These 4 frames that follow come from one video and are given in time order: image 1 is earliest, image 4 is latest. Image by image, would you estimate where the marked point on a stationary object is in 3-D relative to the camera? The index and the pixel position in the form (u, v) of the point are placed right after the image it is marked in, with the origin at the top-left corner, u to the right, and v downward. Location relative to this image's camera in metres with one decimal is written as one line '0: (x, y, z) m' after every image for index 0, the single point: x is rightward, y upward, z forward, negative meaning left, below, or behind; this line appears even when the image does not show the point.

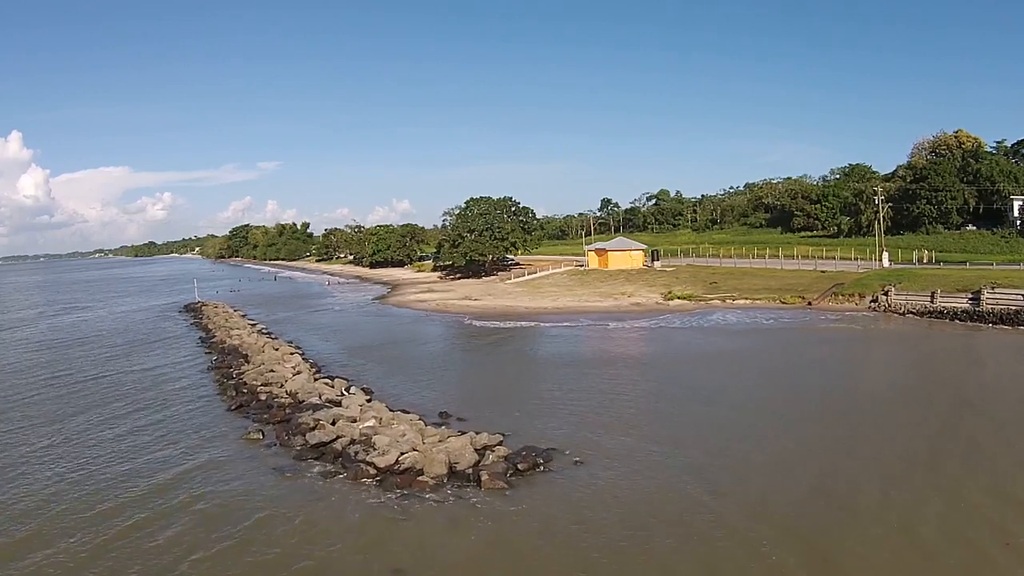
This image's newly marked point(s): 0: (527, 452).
0: (+0.4, -3.5, +14.8) m
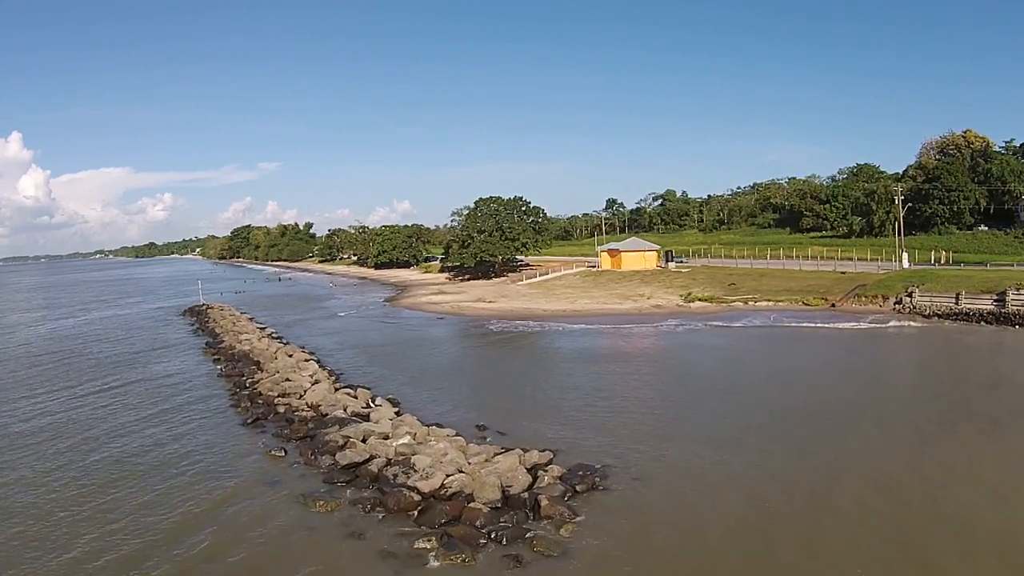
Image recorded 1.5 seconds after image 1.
0: (+1.4, -3.6, +13.5) m
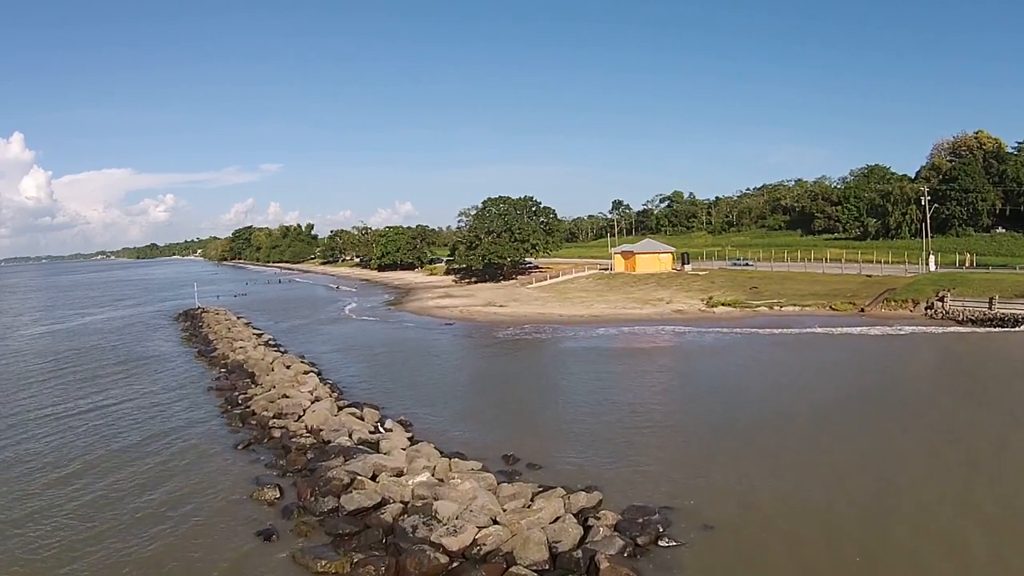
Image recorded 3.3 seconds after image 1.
0: (+2.0, -3.7, +11.3) m
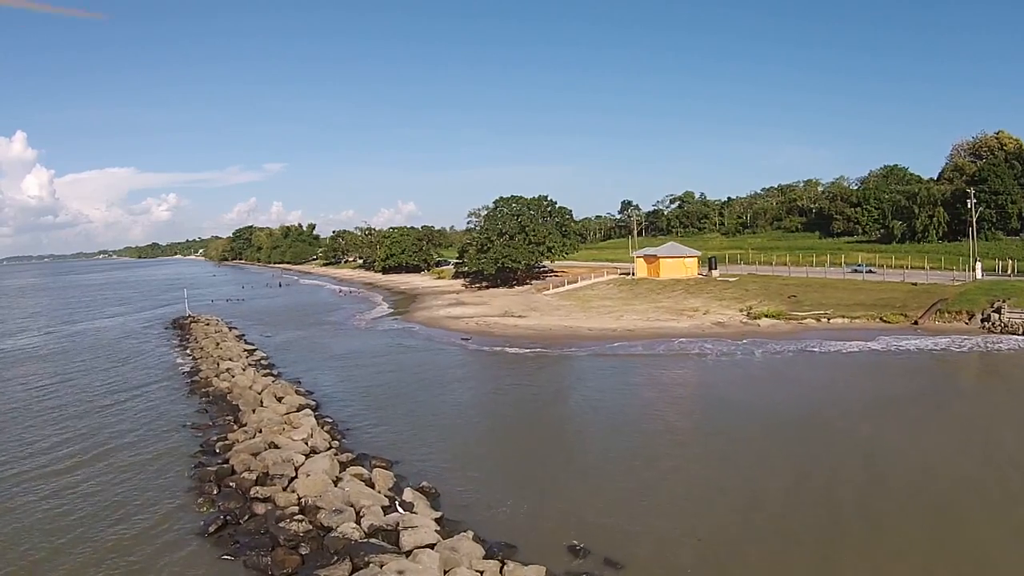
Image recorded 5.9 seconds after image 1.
0: (+2.9, -4.1, +7.8) m
